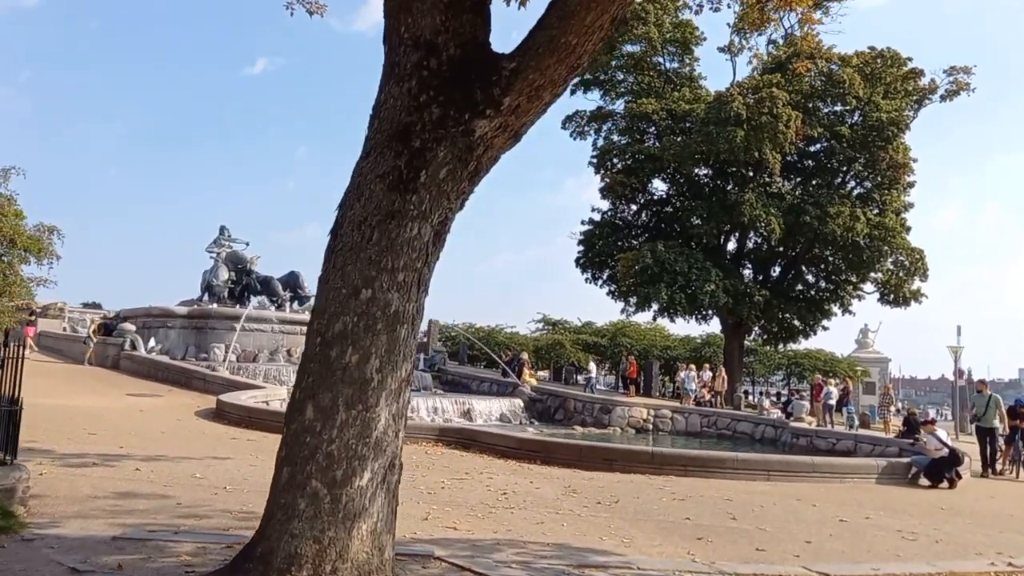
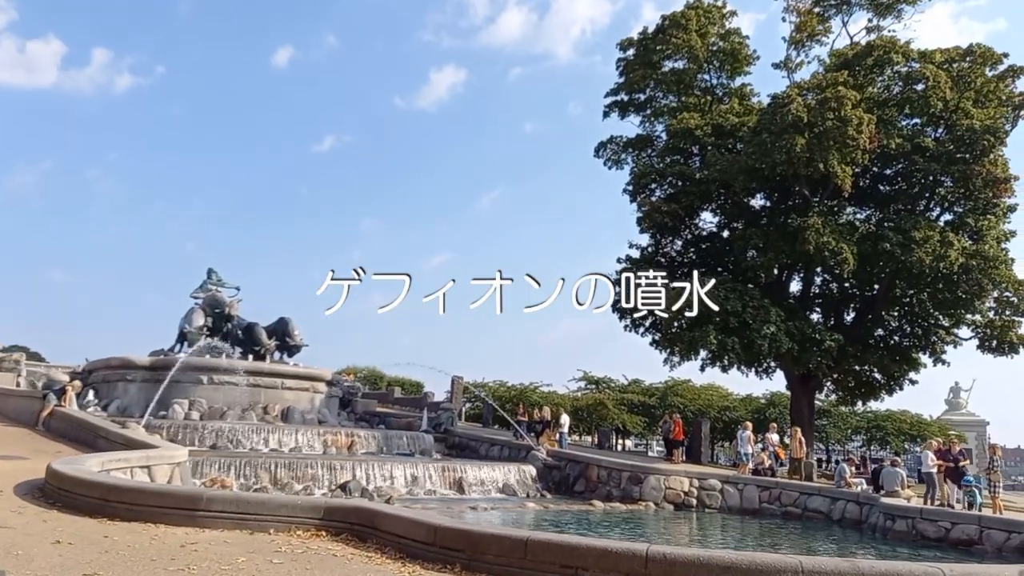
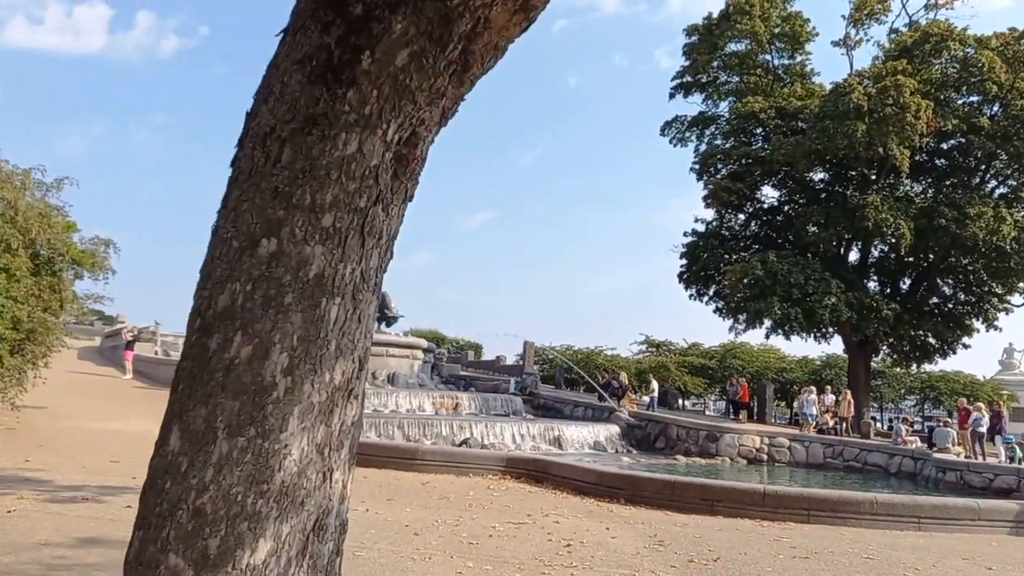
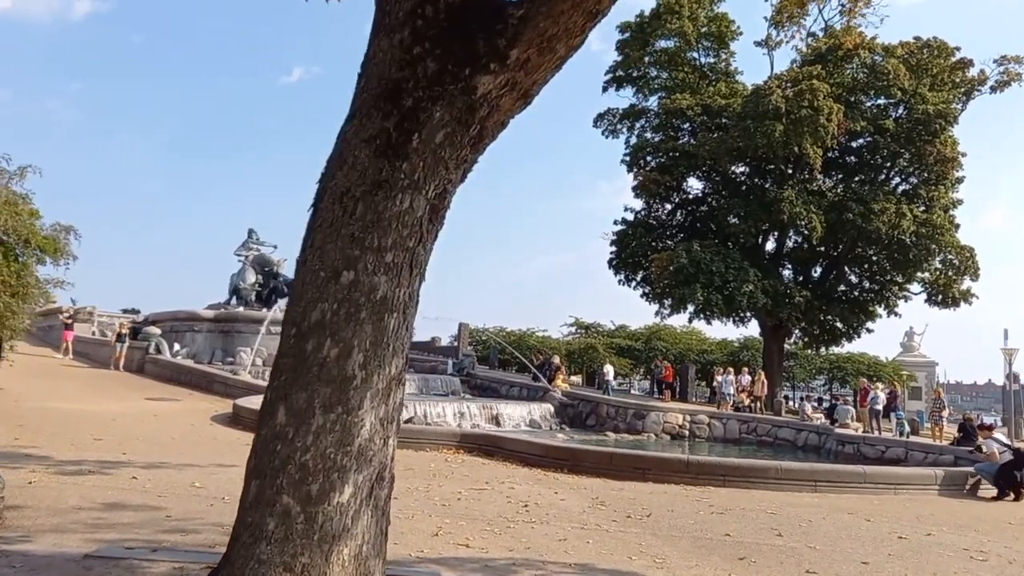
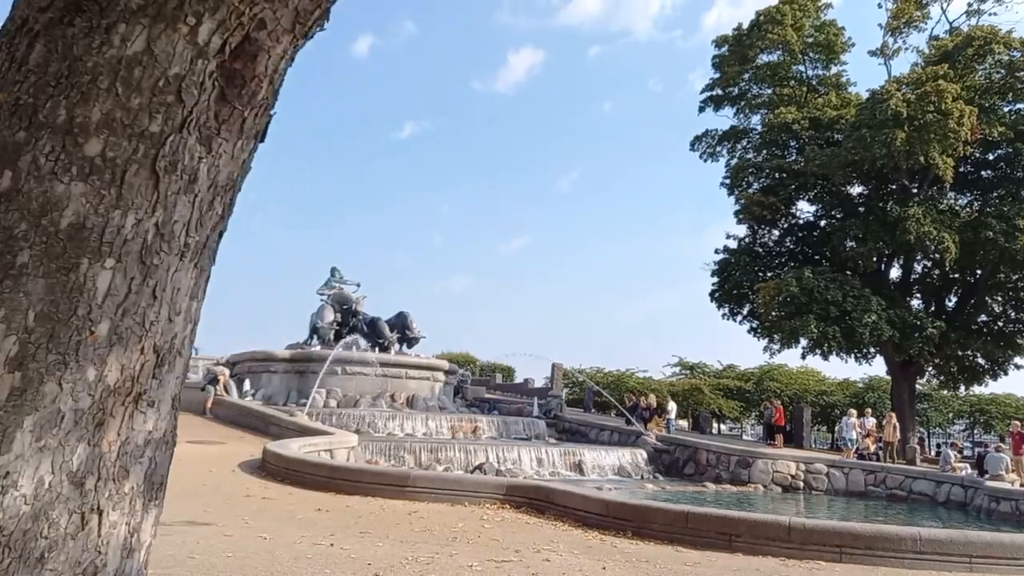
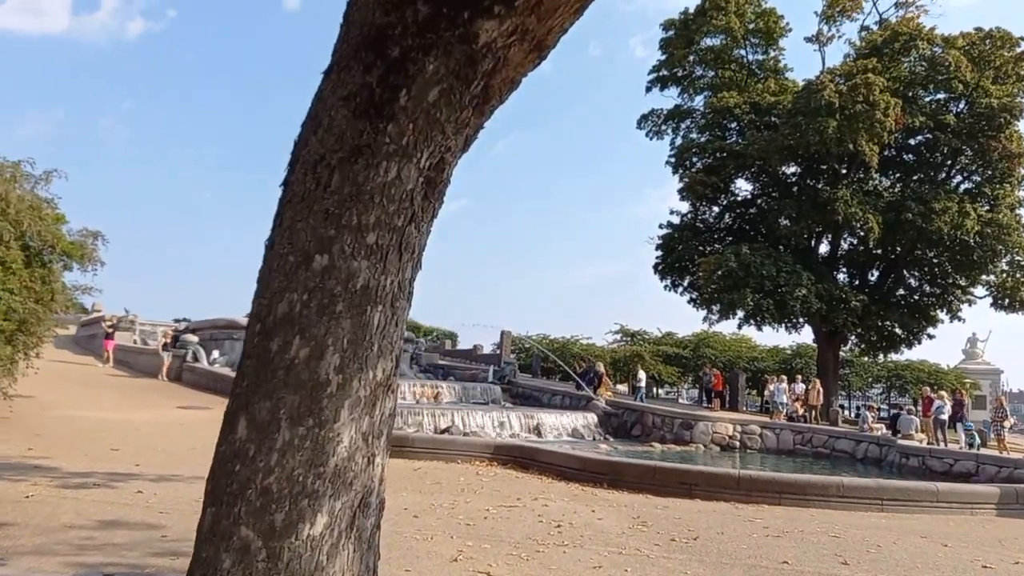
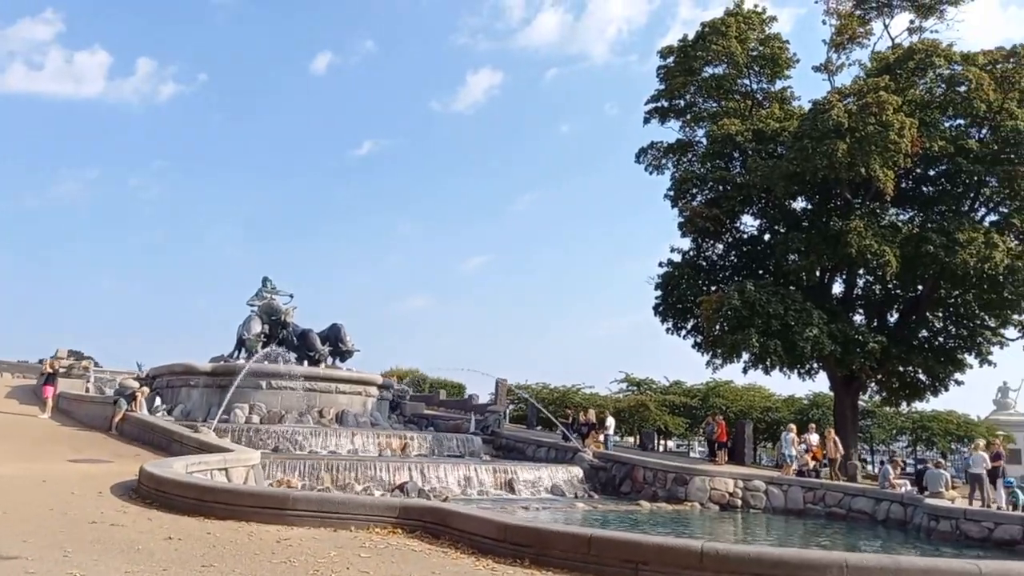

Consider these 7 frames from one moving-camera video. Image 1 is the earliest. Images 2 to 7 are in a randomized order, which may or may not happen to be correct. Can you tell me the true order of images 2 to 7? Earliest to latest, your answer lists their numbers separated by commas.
4, 6, 3, 5, 7, 2
